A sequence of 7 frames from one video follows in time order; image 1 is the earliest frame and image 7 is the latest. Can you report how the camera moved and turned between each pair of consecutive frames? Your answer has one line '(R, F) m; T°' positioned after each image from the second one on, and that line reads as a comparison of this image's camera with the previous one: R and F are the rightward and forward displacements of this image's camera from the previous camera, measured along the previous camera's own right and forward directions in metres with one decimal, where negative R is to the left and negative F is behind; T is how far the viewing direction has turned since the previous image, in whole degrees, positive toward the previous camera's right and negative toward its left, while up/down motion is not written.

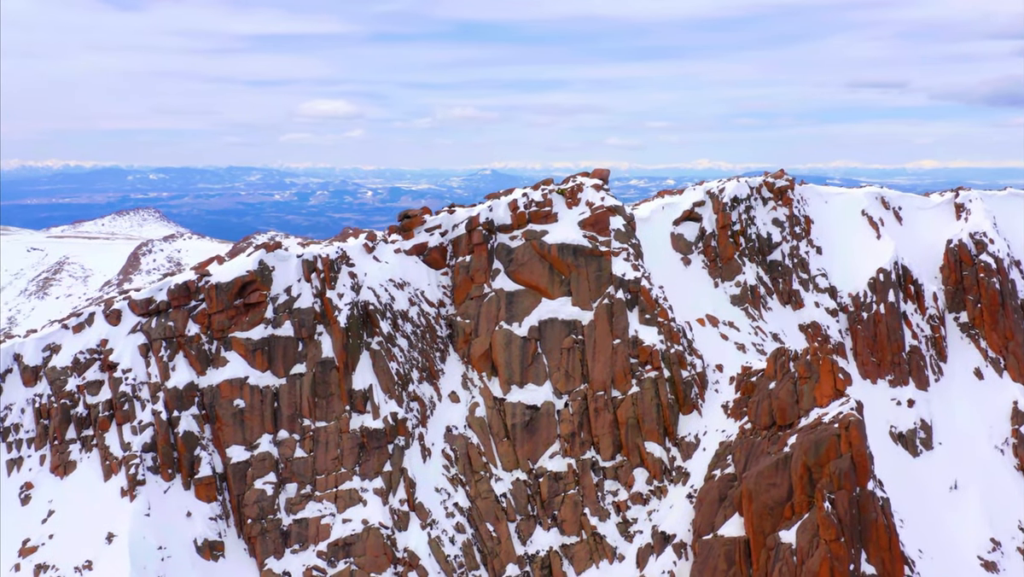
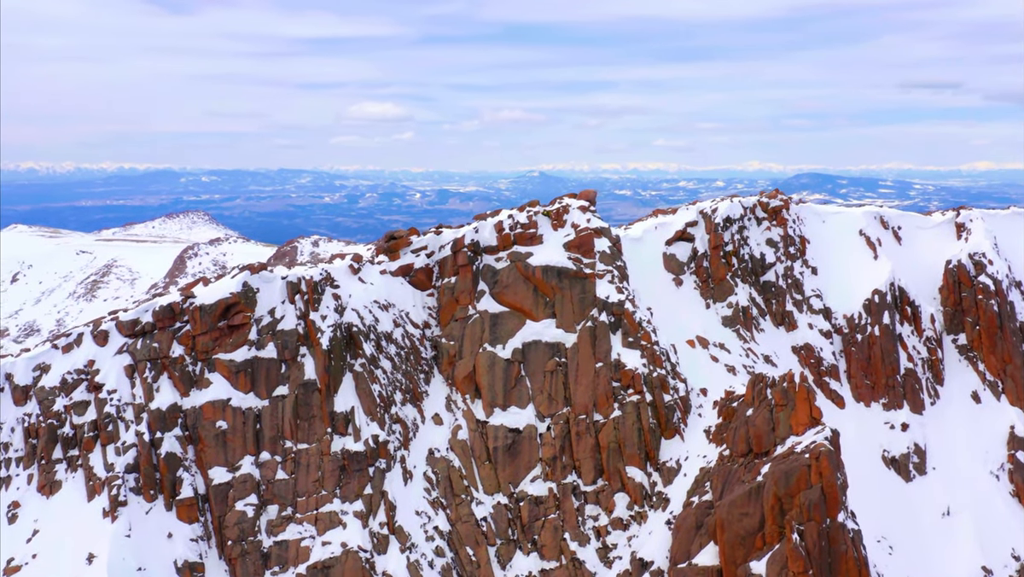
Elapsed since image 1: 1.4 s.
(+2.6, 0.0) m; -1°
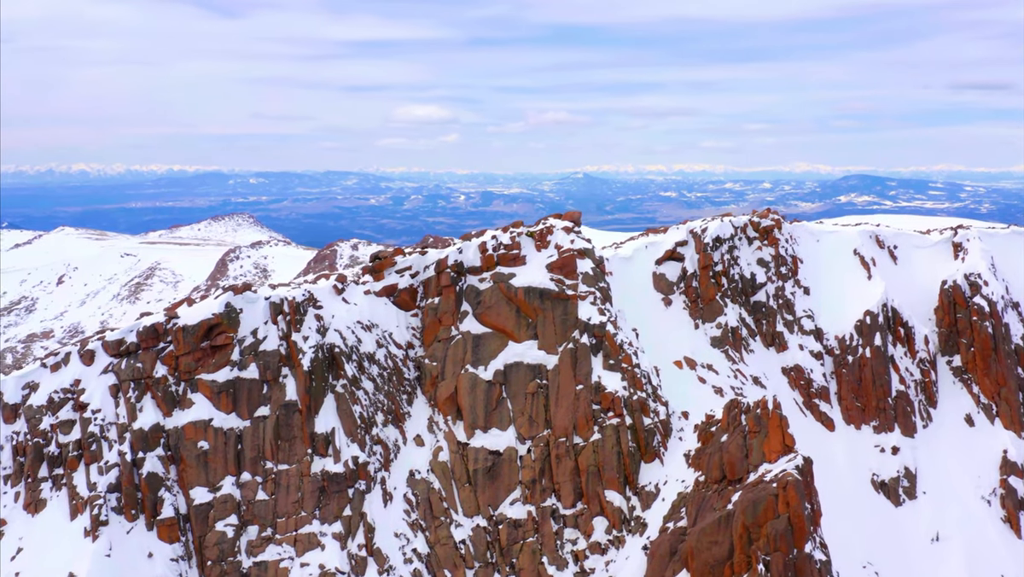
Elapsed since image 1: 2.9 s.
(+2.5, -0.1) m; -1°
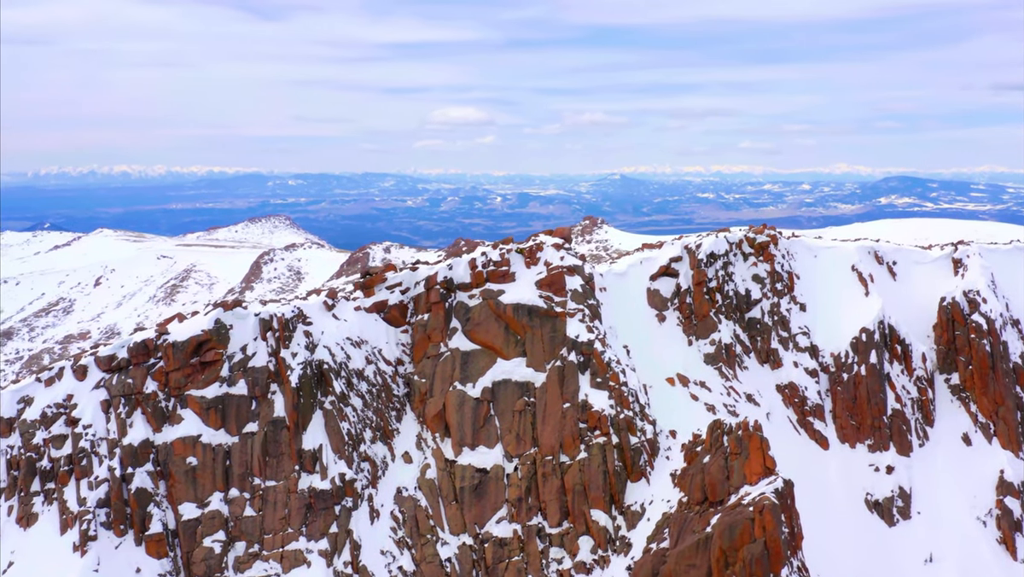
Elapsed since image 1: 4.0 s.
(+1.9, -0.2) m; -1°
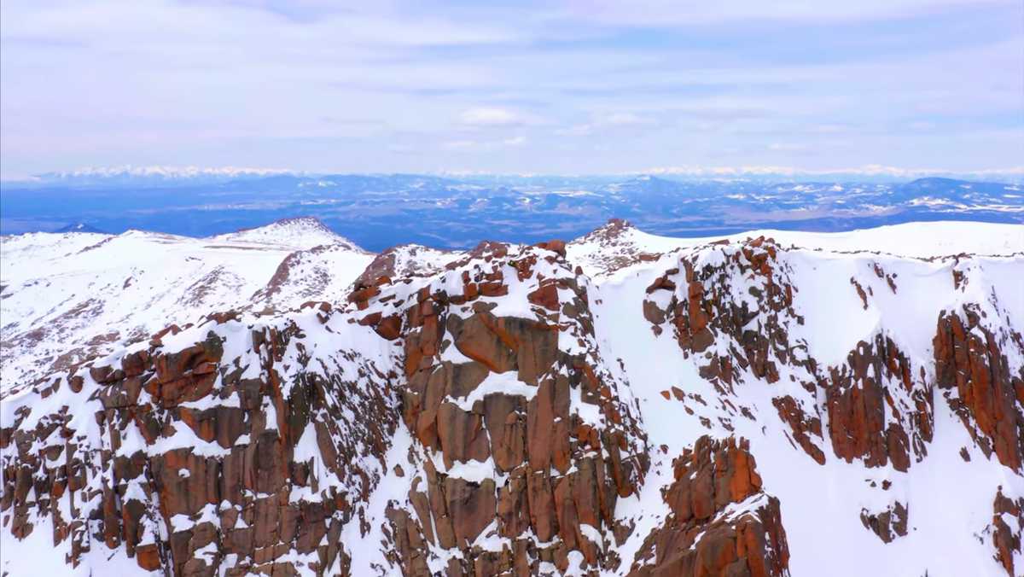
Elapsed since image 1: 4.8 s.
(+1.4, -0.1) m; -1°
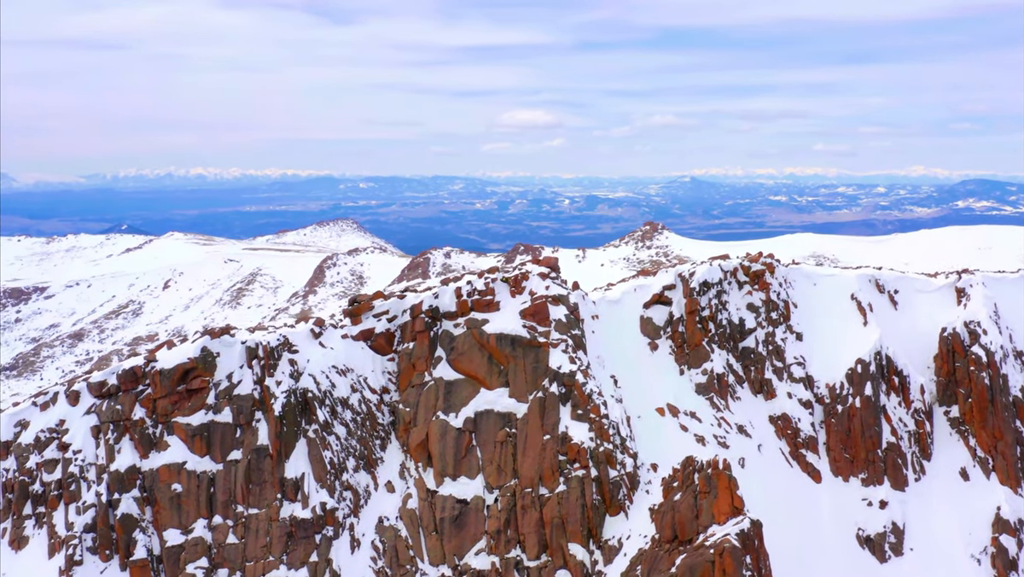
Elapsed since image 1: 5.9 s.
(+1.8, -0.2) m; -1°
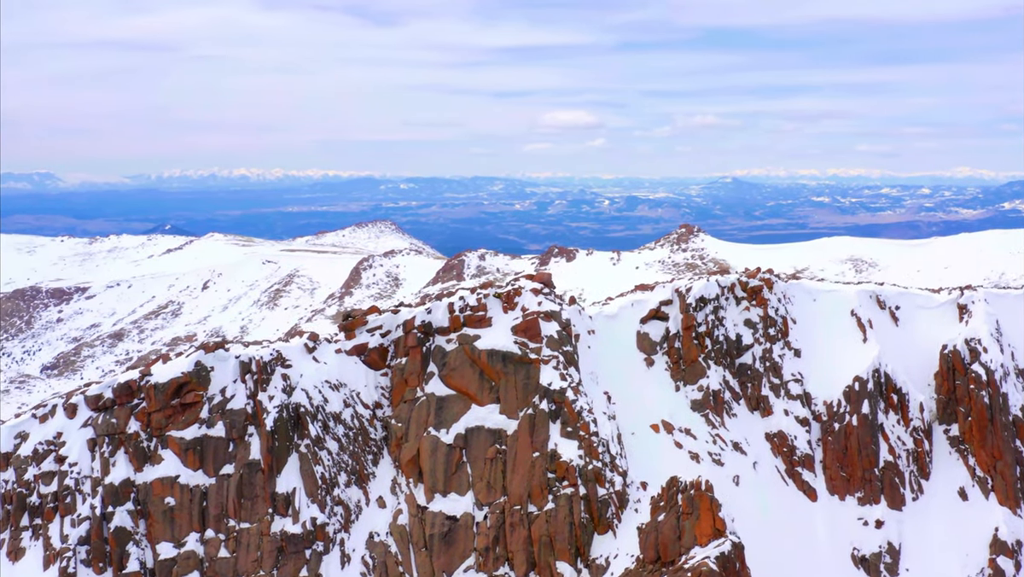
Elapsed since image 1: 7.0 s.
(+1.8, -0.3) m; -1°
